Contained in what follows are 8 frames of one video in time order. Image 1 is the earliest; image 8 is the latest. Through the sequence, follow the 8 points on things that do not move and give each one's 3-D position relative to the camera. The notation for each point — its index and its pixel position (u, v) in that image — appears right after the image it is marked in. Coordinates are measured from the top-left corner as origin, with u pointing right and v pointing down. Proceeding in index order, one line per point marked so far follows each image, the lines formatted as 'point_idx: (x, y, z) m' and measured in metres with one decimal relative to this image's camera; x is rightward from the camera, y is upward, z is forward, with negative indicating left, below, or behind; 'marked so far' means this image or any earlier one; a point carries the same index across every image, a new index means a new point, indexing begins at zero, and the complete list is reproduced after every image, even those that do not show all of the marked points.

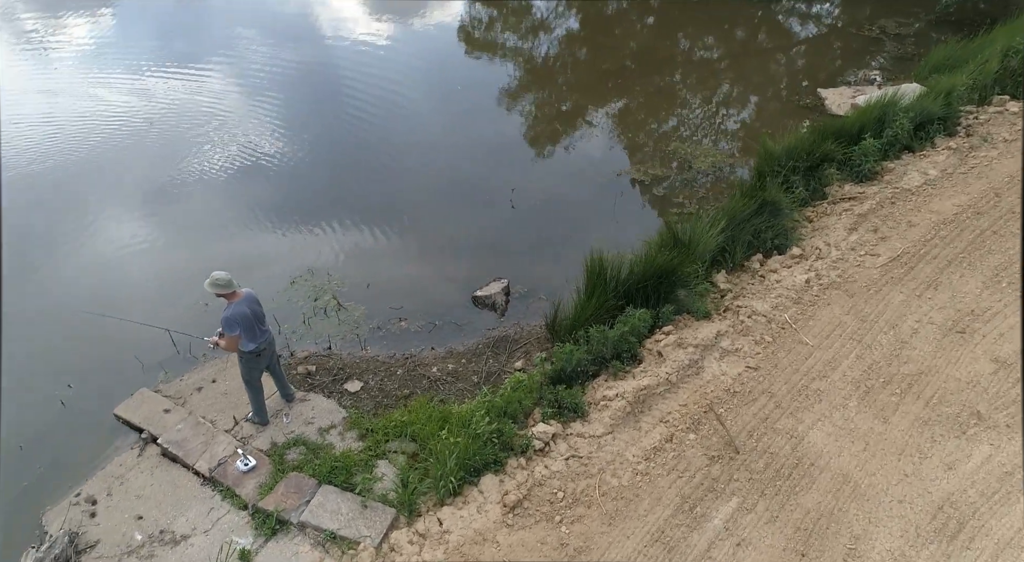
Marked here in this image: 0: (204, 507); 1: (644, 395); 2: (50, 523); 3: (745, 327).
0: (-2.7, -2.0, +5.7) m
1: (+1.2, -1.0, +6.0) m
2: (-4.1, -2.1, +5.8) m
3: (+2.4, -0.5, +6.8) m
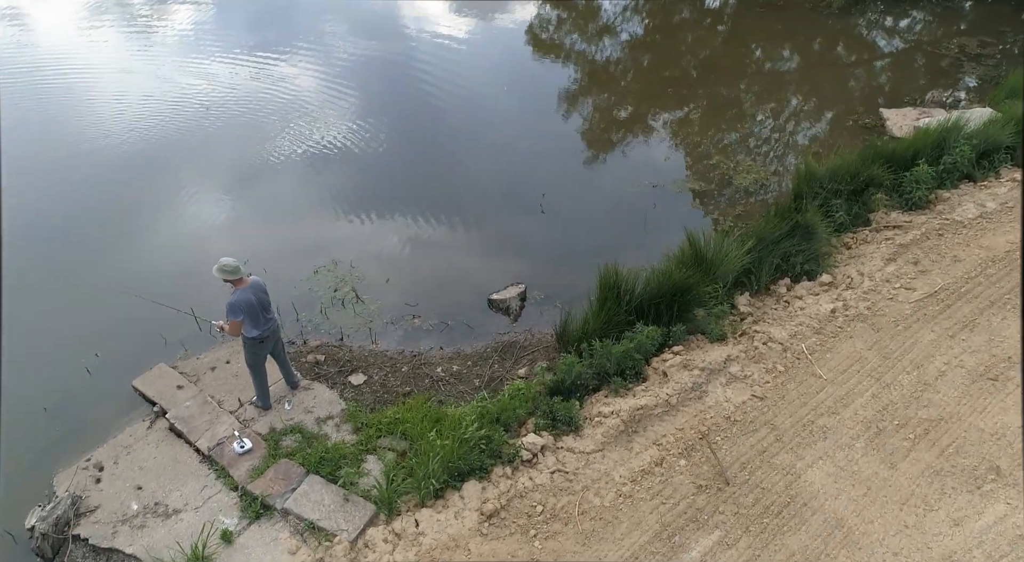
0: (-2.8, -1.8, +5.9) m
1: (+1.1, -1.2, +5.9) m
2: (-4.2, -1.9, +6.1) m
3: (+2.4, -0.7, +6.5) m
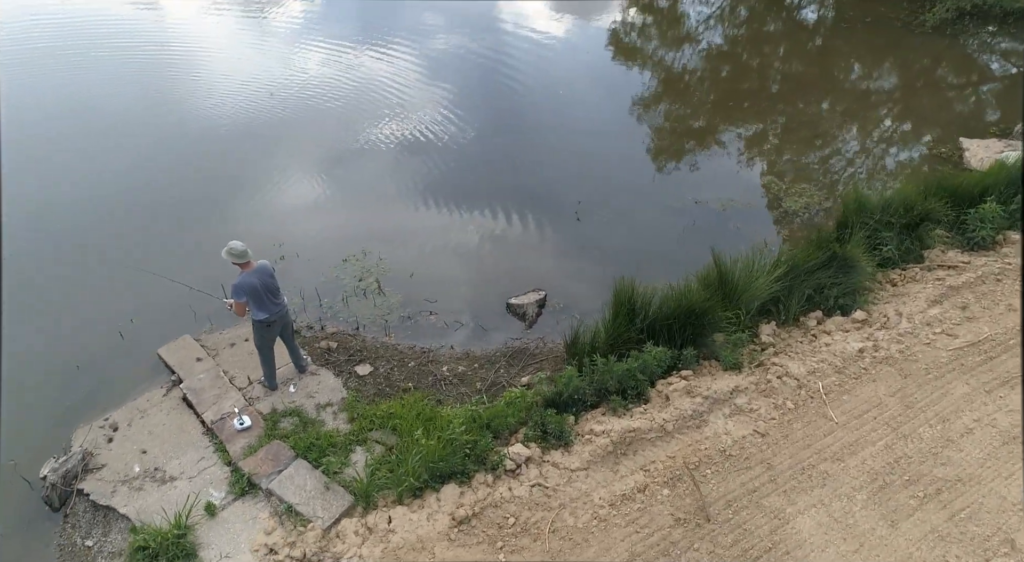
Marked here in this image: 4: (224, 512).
0: (-2.9, -1.6, +6.1) m
1: (+1.0, -1.3, +5.7) m
2: (-4.3, -1.6, +6.5) m
3: (+2.4, -1.0, +6.2) m
4: (-2.4, -1.9, +5.5) m
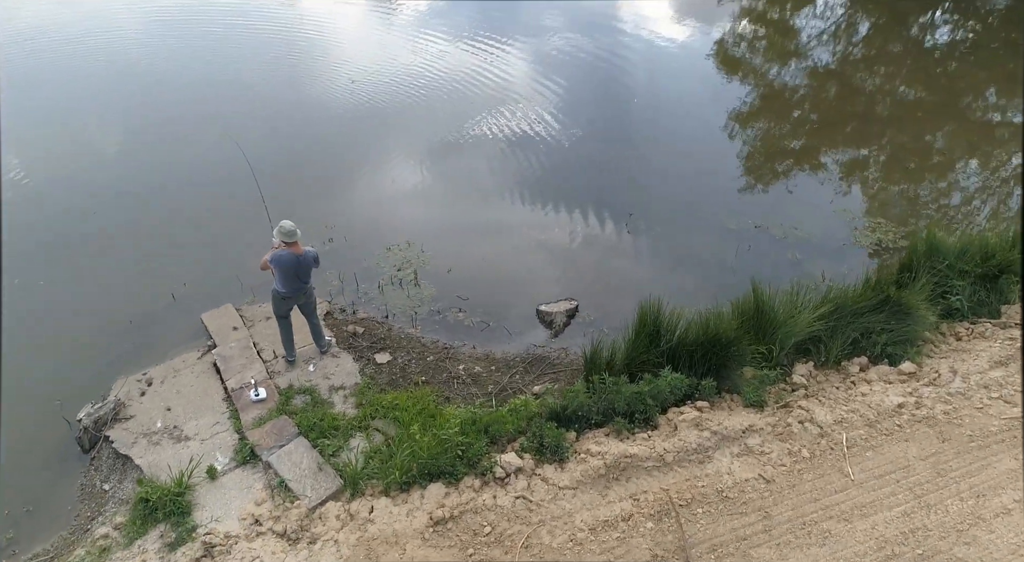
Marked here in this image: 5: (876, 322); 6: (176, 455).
0: (-2.9, -1.3, +6.4) m
1: (+0.9, -1.5, +5.5) m
2: (-4.2, -1.2, +7.0) m
3: (+2.4, -1.4, +5.8) m
4: (-2.5, -1.7, +5.8) m
5: (+3.9, -0.4, +7.0) m
6: (-3.1, -1.6, +6.0) m
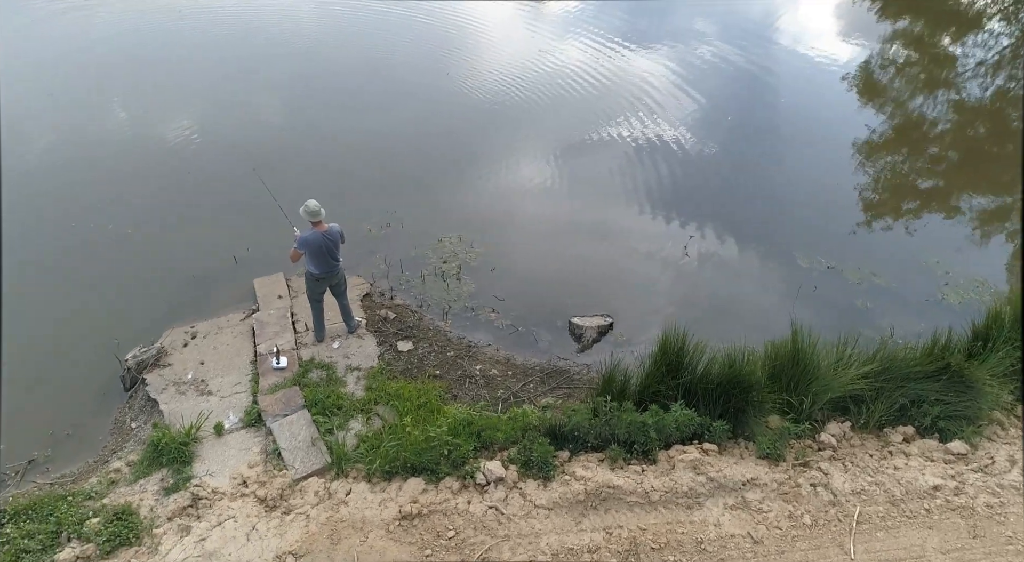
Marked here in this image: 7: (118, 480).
0: (-2.9, -1.0, +6.8) m
1: (+0.8, -1.7, +5.3) m
2: (-4.0, -0.6, +7.6) m
3: (+2.3, -1.7, +5.4) m
4: (-2.6, -1.4, +6.1) m
5: (+4.0, -1.1, +6.3) m
6: (-3.1, -1.2, +6.5) m
7: (-3.5, -1.8, +5.8) m
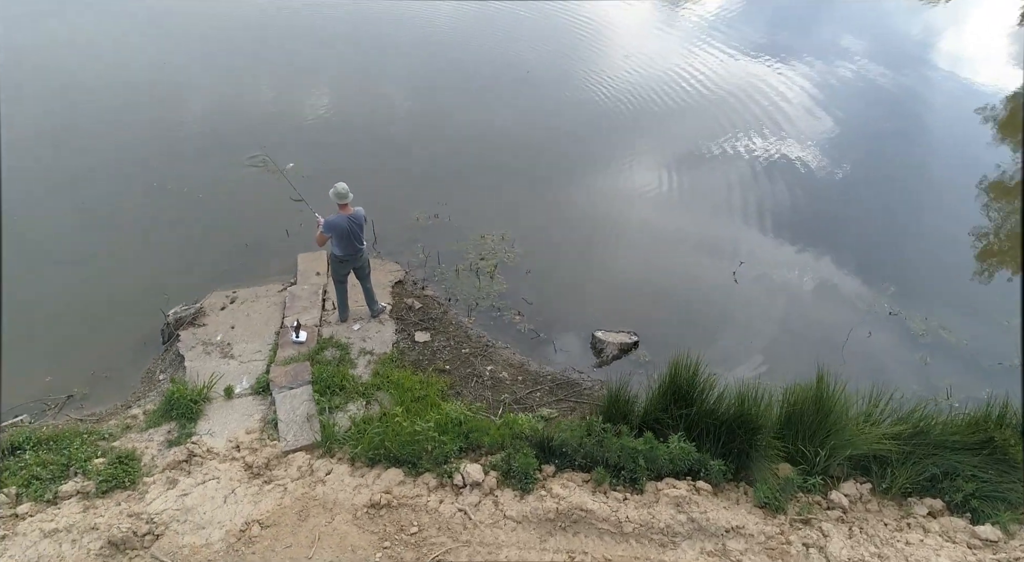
0: (-2.7, -0.7, +7.1) m
1: (+0.5, -1.8, +5.1) m
2: (-3.7, -0.2, +8.0) m
3: (+2.0, -2.0, +5.0) m
4: (-2.7, -1.1, +6.4) m
5: (+3.9, -1.6, +5.7) m
6: (-3.1, -0.9, +6.8) m
7: (-3.6, -1.4, +6.2) m
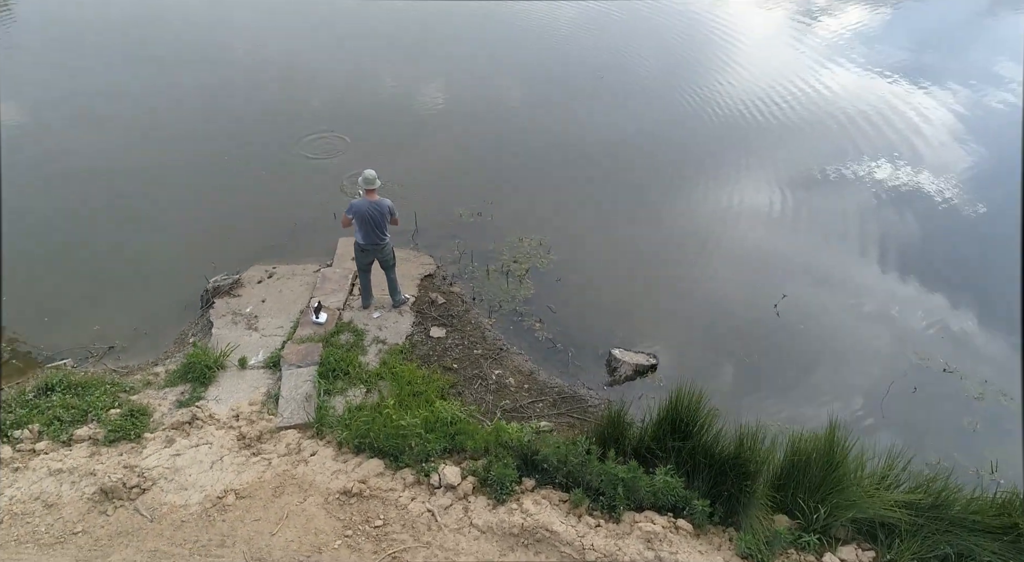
0: (-2.6, -0.5, +7.4) m
1: (+0.2, -1.9, +5.0) m
2: (-3.4, +0.1, +8.4) m
3: (+1.7, -2.3, +4.7) m
4: (-2.6, -0.9, +6.6) m
5: (+3.7, -2.1, +5.1) m
6: (-3.0, -0.6, +7.1) m
7: (-3.6, -1.0, +6.6) m
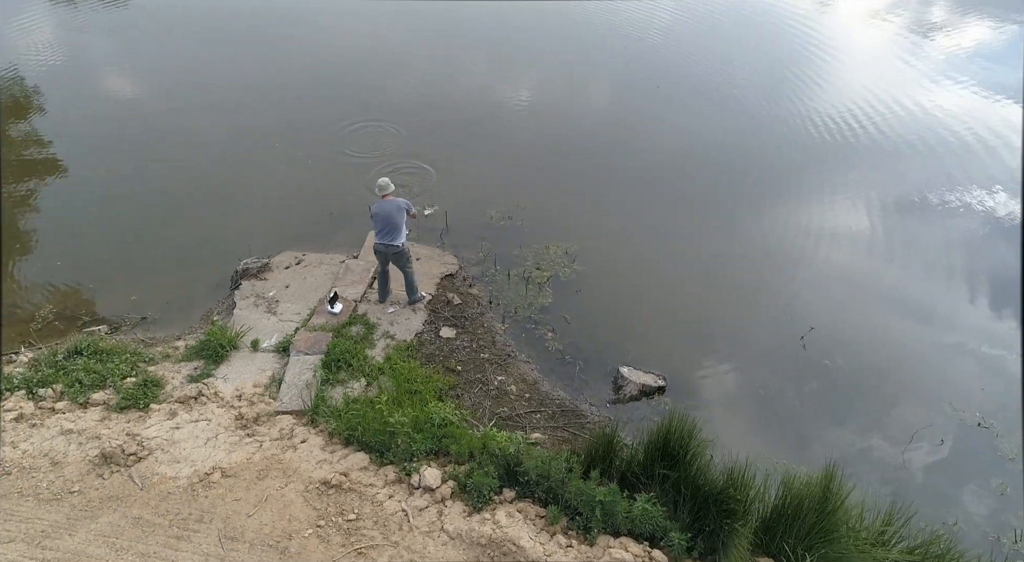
0: (-2.5, -0.3, +7.6) m
1: (0.0, -2.0, +5.0) m
2: (-3.1, +0.3, +8.7) m
3: (+1.4, -2.5, +4.5) m
4: (-2.6, -0.8, +6.9) m
5: (+3.4, -2.5, +4.7) m
6: (-2.9, -0.4, +7.4) m
7: (-3.6, -0.8, +6.9) m
